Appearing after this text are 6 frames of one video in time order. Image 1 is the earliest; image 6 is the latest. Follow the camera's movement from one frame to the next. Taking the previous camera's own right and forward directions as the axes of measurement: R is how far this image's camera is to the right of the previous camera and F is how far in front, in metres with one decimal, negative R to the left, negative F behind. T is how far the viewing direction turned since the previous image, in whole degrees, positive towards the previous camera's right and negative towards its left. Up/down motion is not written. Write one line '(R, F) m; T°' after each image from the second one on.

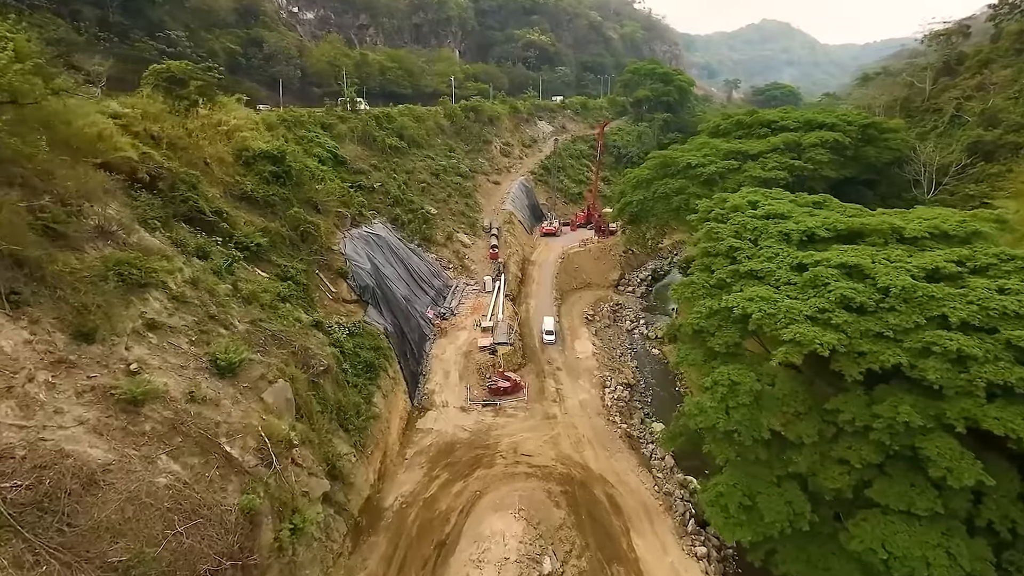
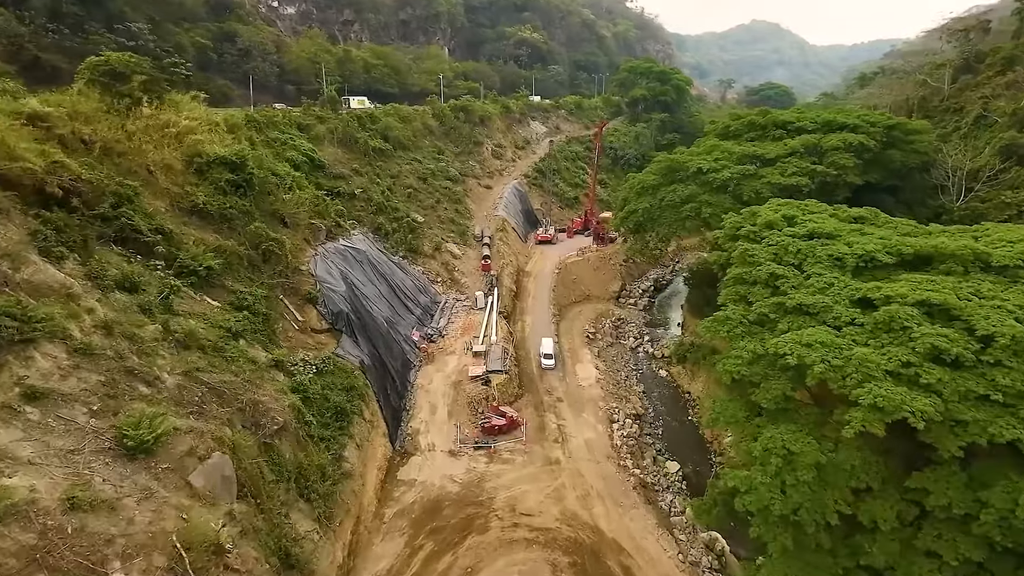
(-0.1, +2.8) m; +1°
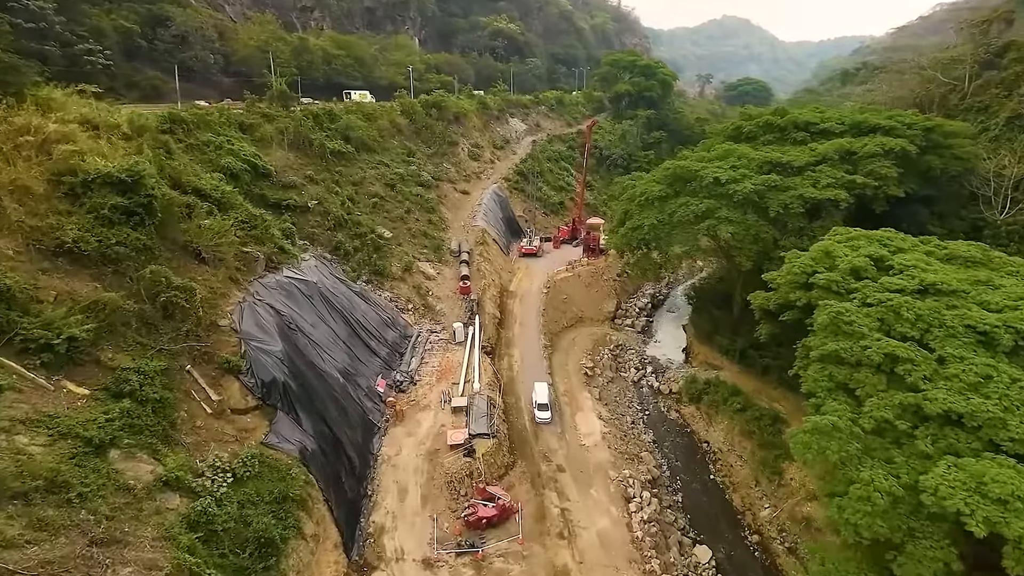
(-0.4, +4.6) m; +3°
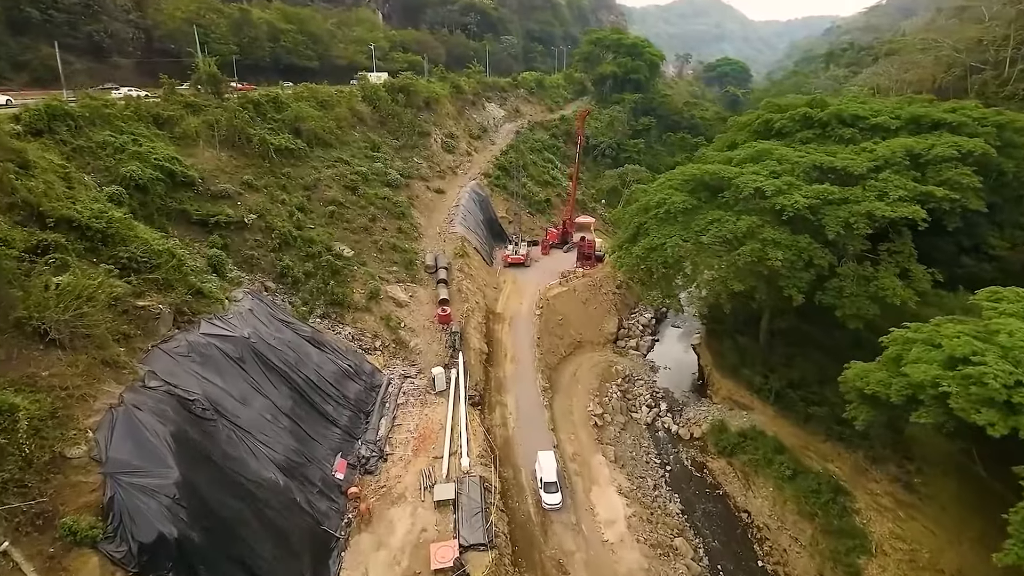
(-0.8, +5.0) m; +3°
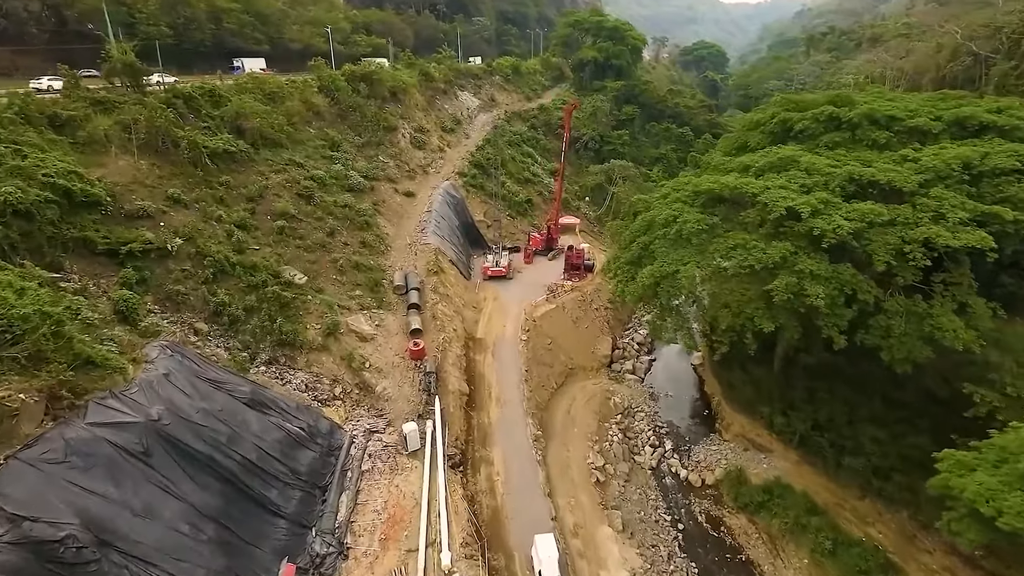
(-0.3, +3.5) m; +3°
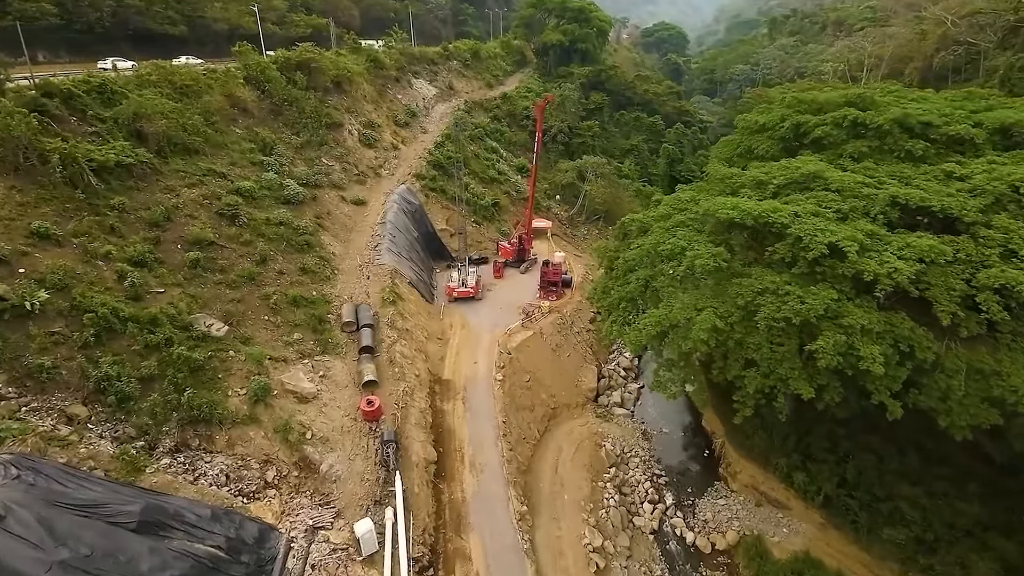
(-0.3, +3.7) m; +4°
